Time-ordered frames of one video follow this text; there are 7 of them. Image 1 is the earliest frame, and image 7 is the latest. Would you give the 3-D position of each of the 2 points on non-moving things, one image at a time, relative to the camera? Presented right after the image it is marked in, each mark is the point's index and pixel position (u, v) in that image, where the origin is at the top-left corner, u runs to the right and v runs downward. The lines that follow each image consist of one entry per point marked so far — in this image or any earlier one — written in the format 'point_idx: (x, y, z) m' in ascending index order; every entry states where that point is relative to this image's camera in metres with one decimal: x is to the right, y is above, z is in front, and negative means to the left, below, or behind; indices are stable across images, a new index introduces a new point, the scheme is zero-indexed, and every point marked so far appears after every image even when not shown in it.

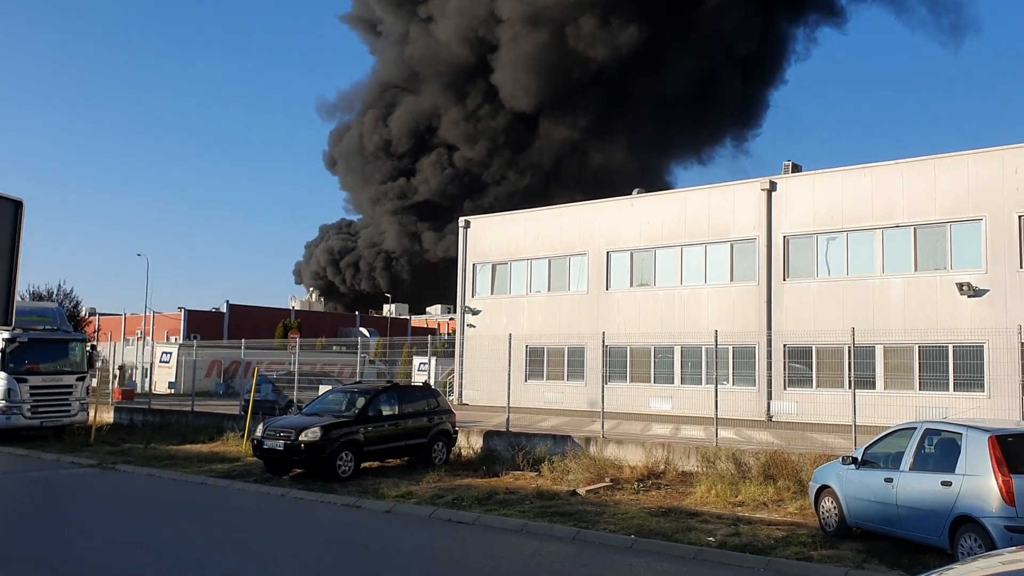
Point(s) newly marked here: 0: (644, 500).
0: (+1.5, -2.4, +9.9) m
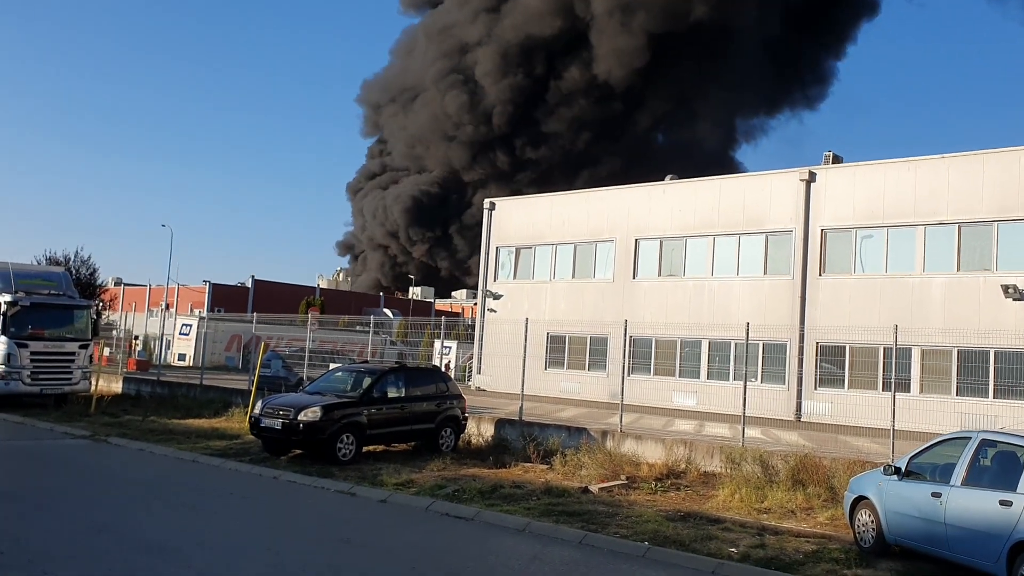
0: (+1.6, -2.3, +9.2) m
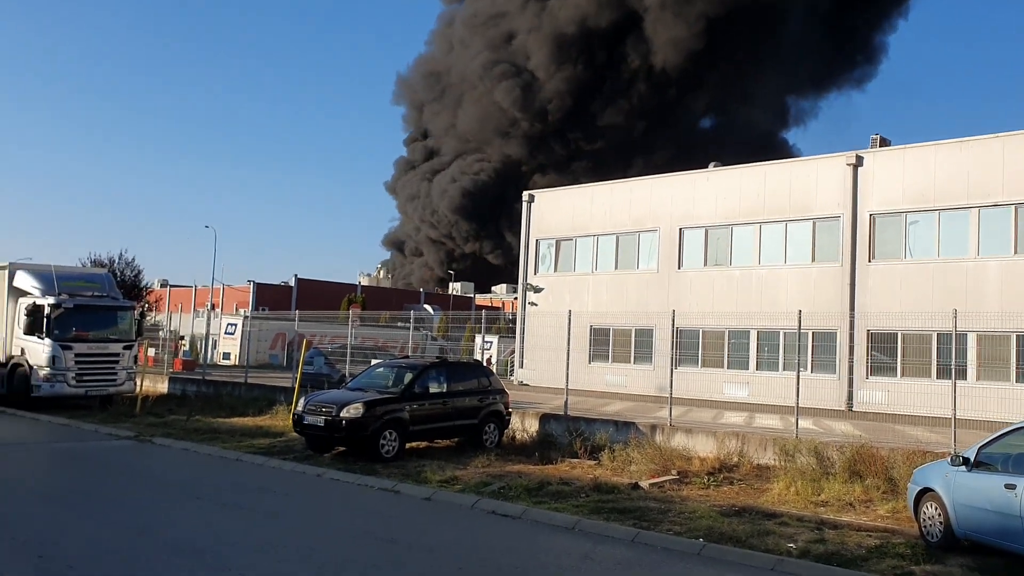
0: (+2.1, -2.1, +8.9) m
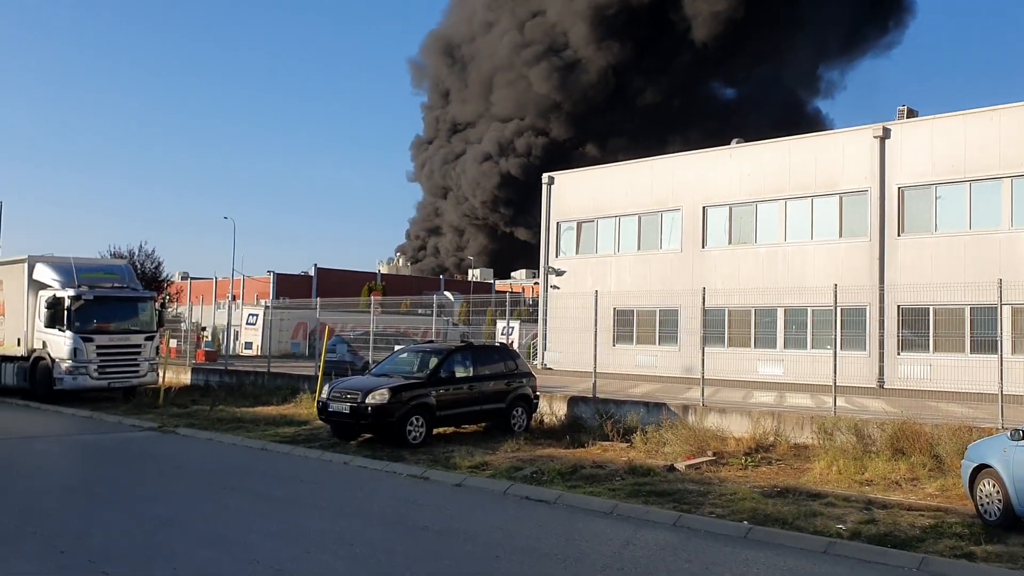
0: (+2.4, -1.9, +8.6) m
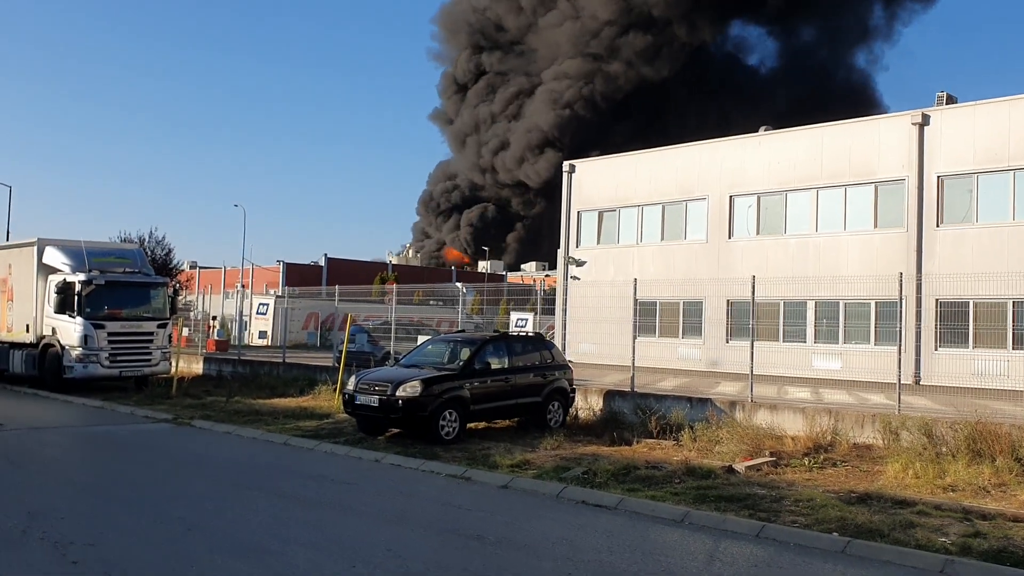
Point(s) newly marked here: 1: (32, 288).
0: (+2.8, -1.8, +7.9) m
1: (-8.6, 0.0, +15.5) m
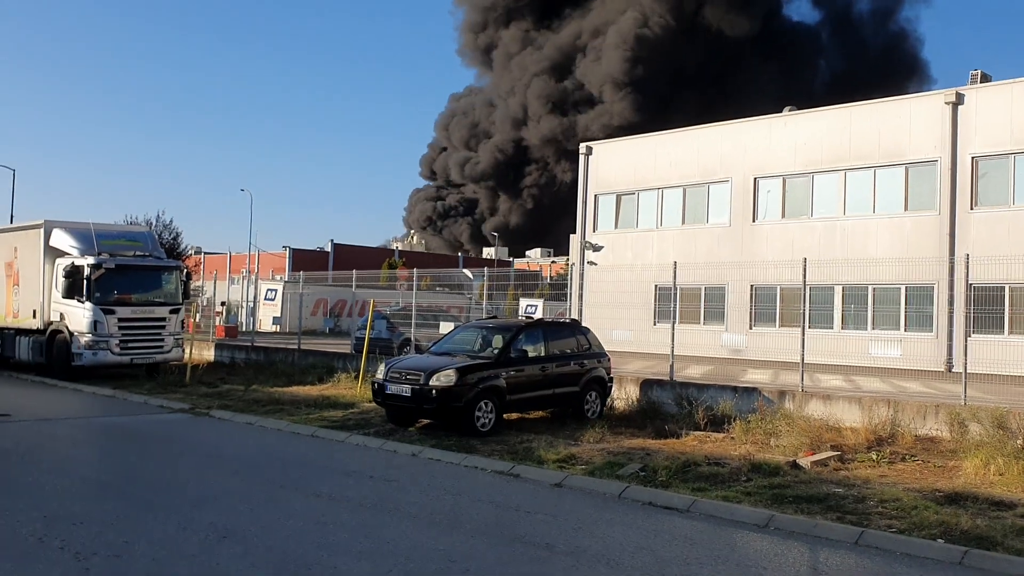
0: (+3.3, -1.6, +7.3) m
1: (-8.2, +0.3, +14.9) m
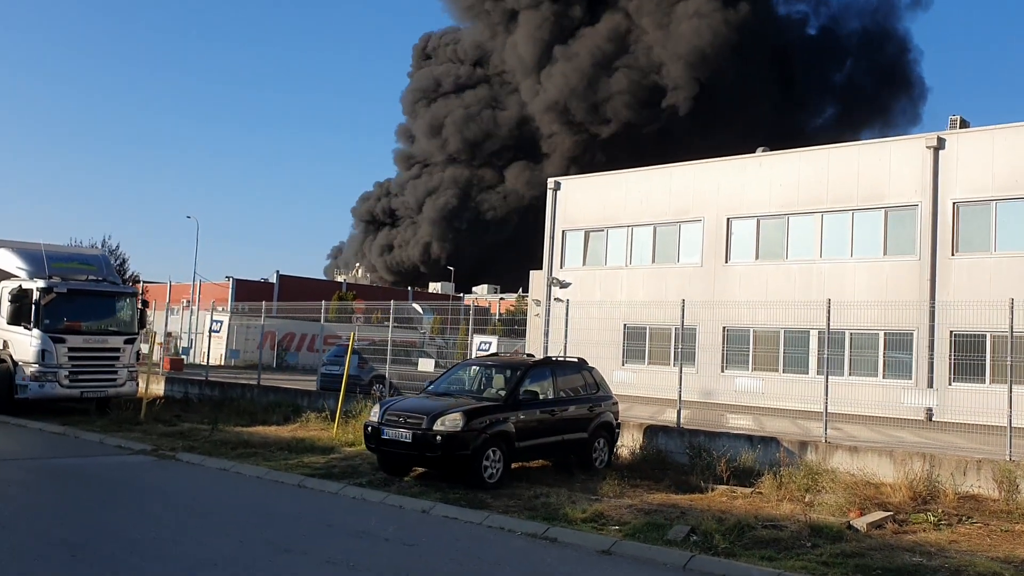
0: (+3.5, -1.9, +6.6) m
1: (-8.4, -0.1, +13.4) m
